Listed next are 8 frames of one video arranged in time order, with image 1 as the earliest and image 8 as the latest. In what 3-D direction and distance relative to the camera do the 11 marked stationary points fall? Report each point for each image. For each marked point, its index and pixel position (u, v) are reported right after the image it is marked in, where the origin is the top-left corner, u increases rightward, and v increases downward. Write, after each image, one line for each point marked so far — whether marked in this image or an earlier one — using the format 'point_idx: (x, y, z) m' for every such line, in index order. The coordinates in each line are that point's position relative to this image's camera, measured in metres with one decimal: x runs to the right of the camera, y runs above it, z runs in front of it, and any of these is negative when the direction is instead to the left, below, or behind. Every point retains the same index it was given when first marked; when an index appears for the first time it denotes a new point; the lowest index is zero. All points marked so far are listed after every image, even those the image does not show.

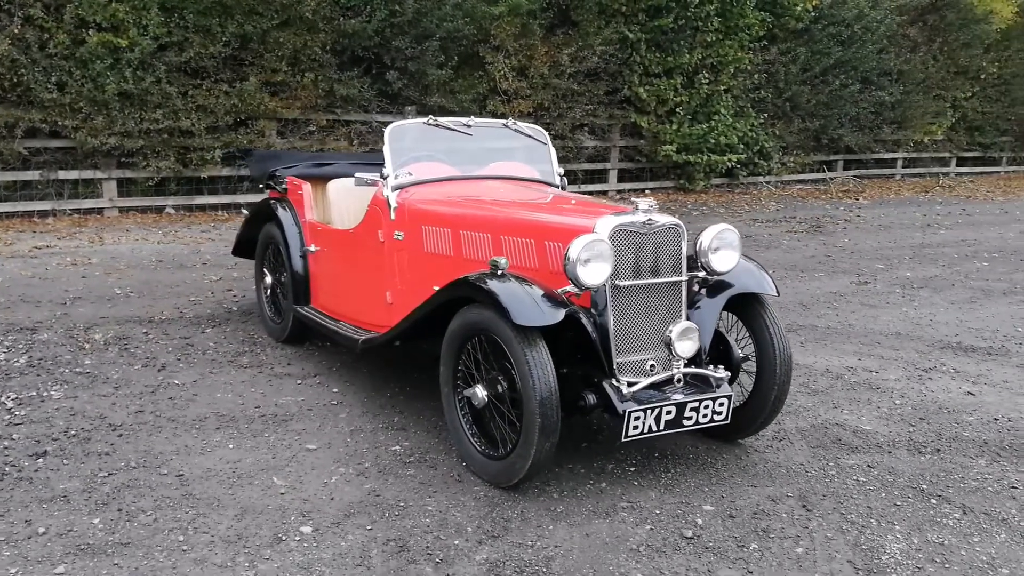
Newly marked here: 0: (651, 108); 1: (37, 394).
0: (+2.0, +2.6, +13.4) m
1: (-2.2, -0.5, +4.5) m
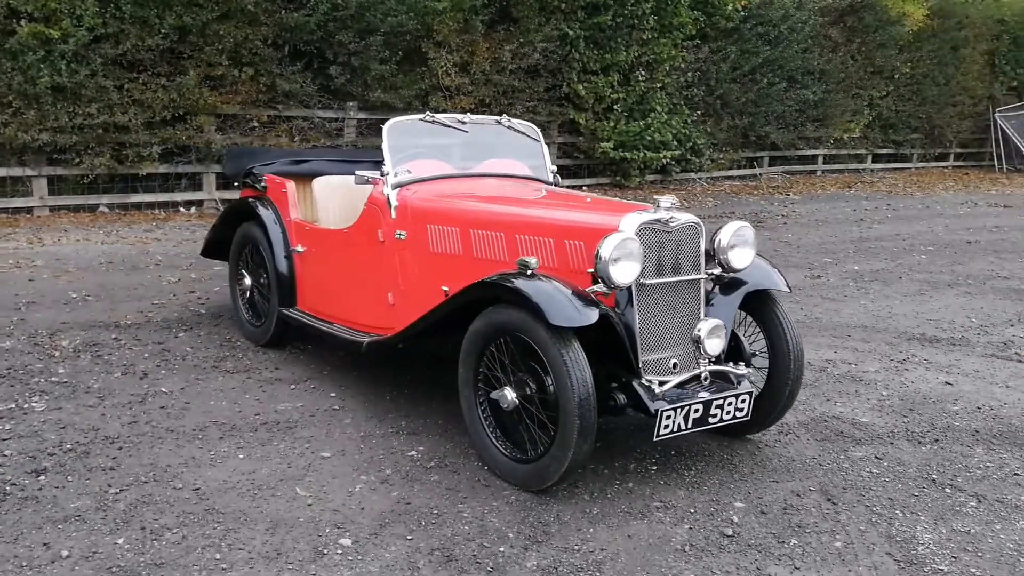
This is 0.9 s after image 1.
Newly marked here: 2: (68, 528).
0: (+1.1, +2.6, +13.5) m
1: (-2.2, -0.5, +4.2) m
2: (-1.5, -0.8, +3.2) m
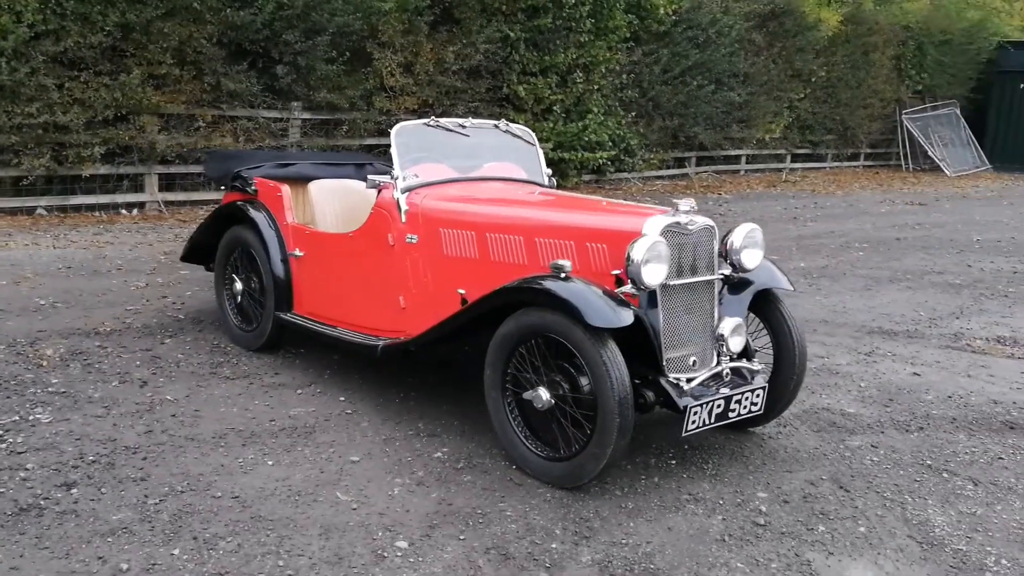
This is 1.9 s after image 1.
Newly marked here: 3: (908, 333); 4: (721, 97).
0: (+0.2, +2.6, +13.6) m
1: (-2.1, -0.6, +4.1) m
2: (-1.3, -0.8, +3.1) m
3: (+2.8, -0.3, +6.7) m
4: (+3.7, +3.4, +16.8) m
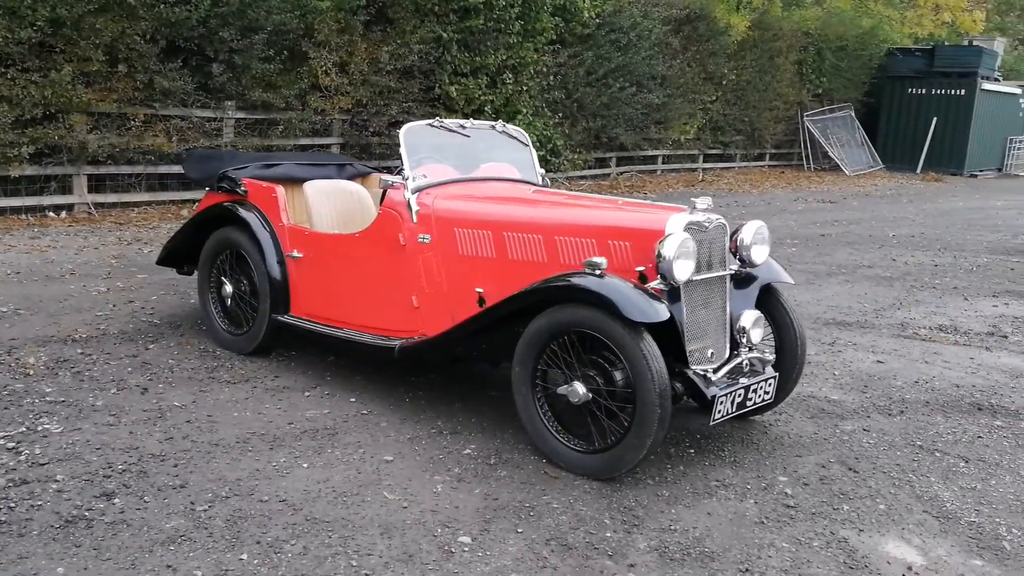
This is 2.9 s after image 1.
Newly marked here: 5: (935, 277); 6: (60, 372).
0: (-0.8, +2.6, +13.7) m
1: (-2.0, -0.6, +4.0) m
2: (-1.1, -0.8, +3.1) m
3: (+2.6, -0.3, +7.1) m
4: (+2.3, +3.4, +17.2) m
5: (+4.1, +0.1, +9.3) m
6: (-2.3, -0.4, +4.8) m
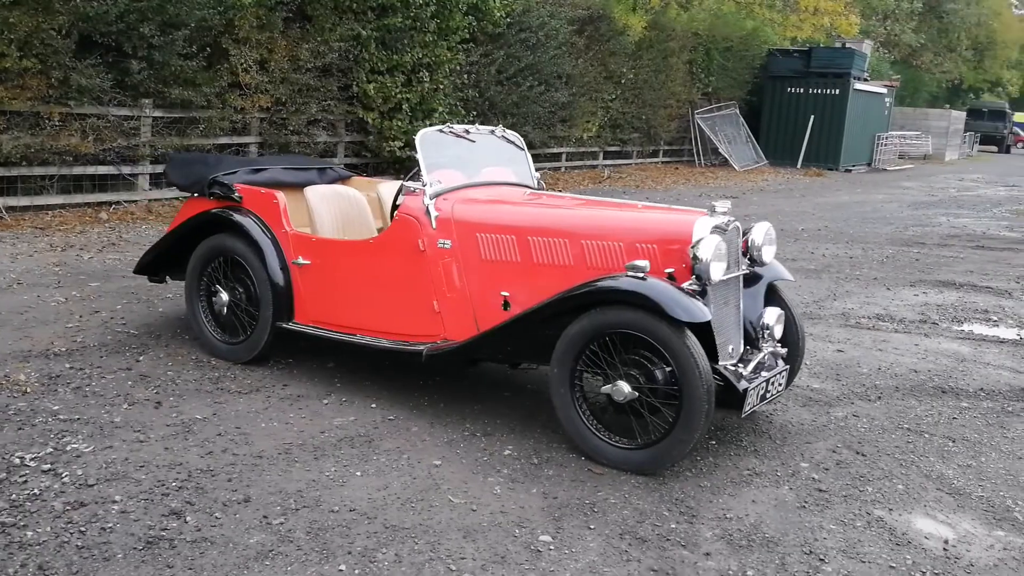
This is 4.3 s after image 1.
0: (-1.9, +2.6, +13.6) m
1: (-1.8, -0.6, +3.8) m
2: (-0.8, -0.9, +3.0) m
3: (+2.3, -0.2, +7.5) m
4: (+0.7, +3.5, +17.5) m
5: (+3.6, +0.2, +9.9) m
6: (-2.2, -0.5, +4.6) m
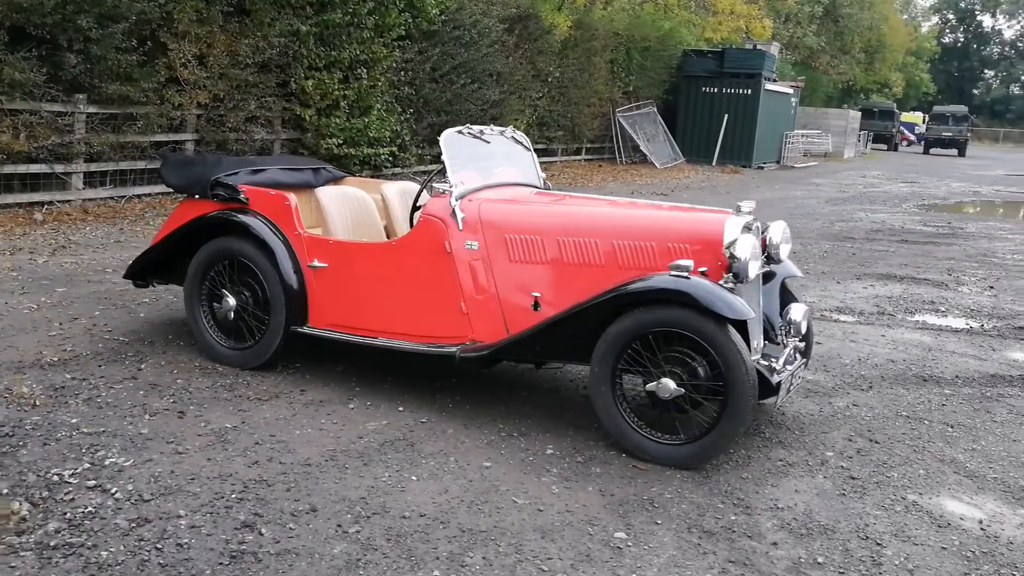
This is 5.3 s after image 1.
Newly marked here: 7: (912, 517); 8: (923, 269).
0: (-2.8, +2.6, +13.3) m
1: (-1.6, -0.7, +3.6) m
2: (-0.5, -0.9, +3.0) m
3: (+2.1, -0.2, +7.8) m
4: (-0.6, +3.6, +17.5) m
5: (+3.1, +0.3, +10.2) m
6: (-2.0, -0.5, +4.4) m
7: (+1.6, -0.9, +3.7) m
8: (+4.6, +0.2, +10.6) m
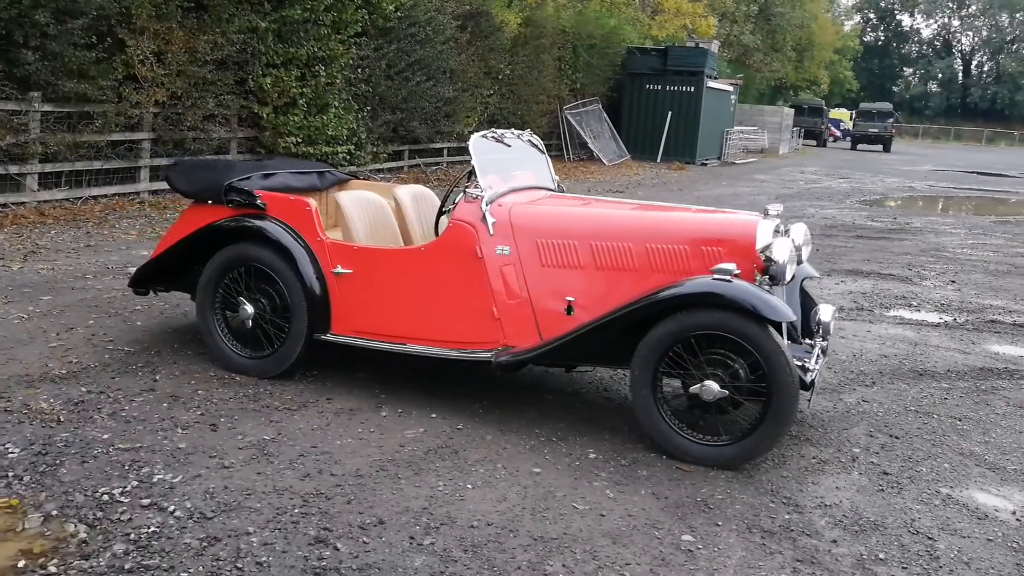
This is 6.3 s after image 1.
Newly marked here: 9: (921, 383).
0: (-3.3, +2.6, +13.1) m
1: (-1.4, -0.7, +3.5) m
2: (-0.2, -0.9, +3.0) m
3: (+2.1, -0.2, +7.9) m
4: (-1.4, +3.6, +17.4) m
5: (+2.8, +0.3, +10.4) m
6: (-1.9, -0.6, +4.2) m
7: (+1.8, -0.9, +3.9) m
8: (+4.3, +0.3, +11.0) m
9: (+2.5, -0.6, +5.8) m
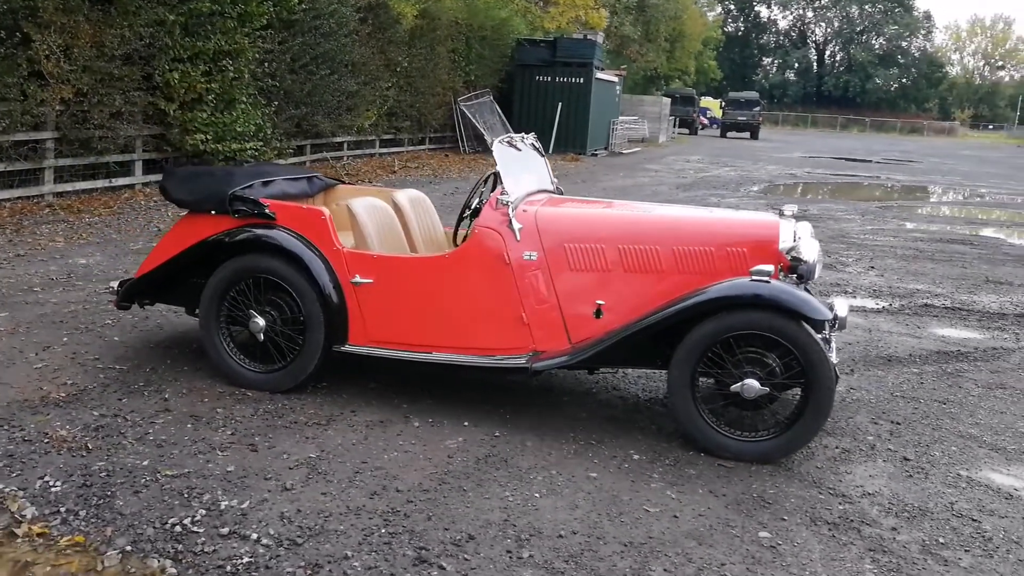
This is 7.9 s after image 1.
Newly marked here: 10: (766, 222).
0: (-4.3, +2.5, +12.6) m
1: (-1.1, -0.8, +3.4) m
2: (+0.2, -1.0, +3.0) m
3: (+1.7, -0.1, +8.1) m
4: (-3.1, +3.6, +17.1) m
5: (+2.2, +0.4, +10.7) m
6: (-1.7, -0.6, +4.0) m
7: (+2.0, -0.9, +4.1) m
8: (+3.5, +0.4, +11.5) m
9: (+2.5, -0.5, +6.2) m
10: (+1.2, +0.3, +4.6) m
